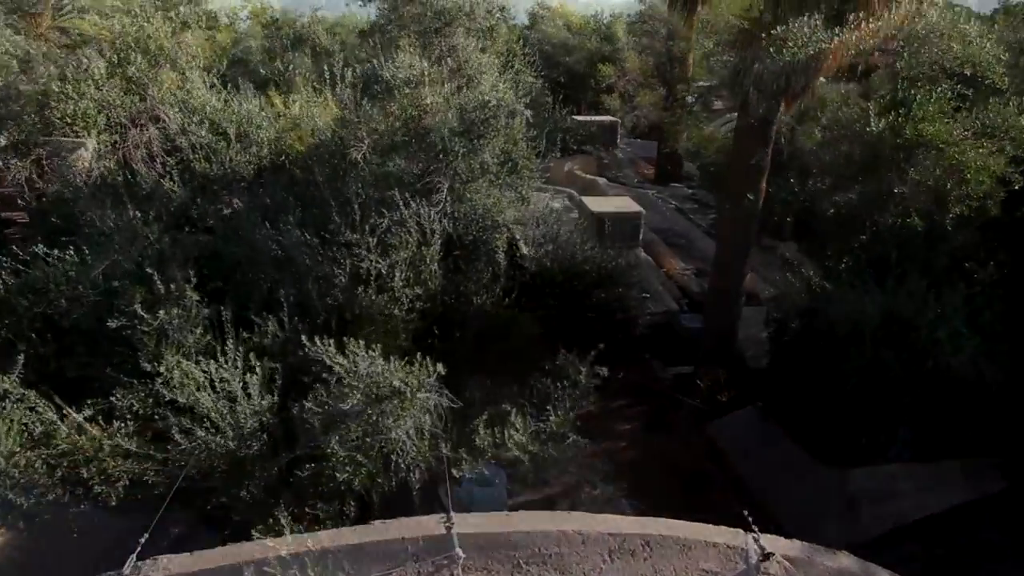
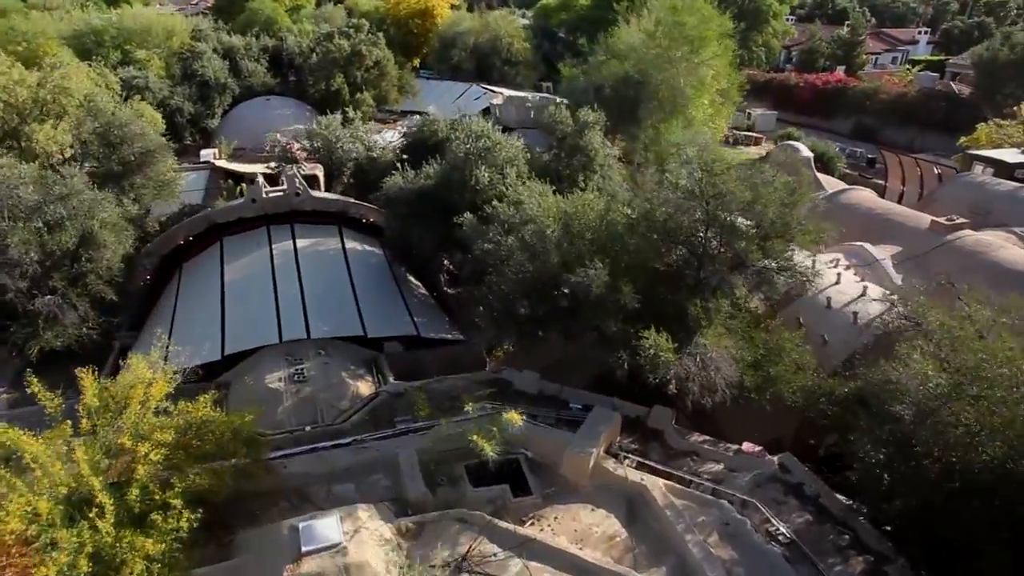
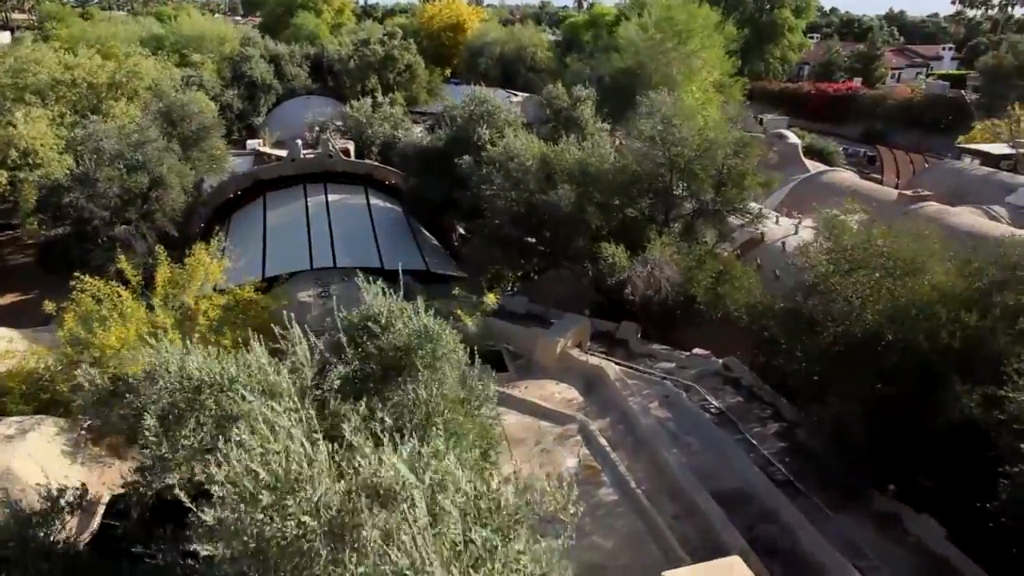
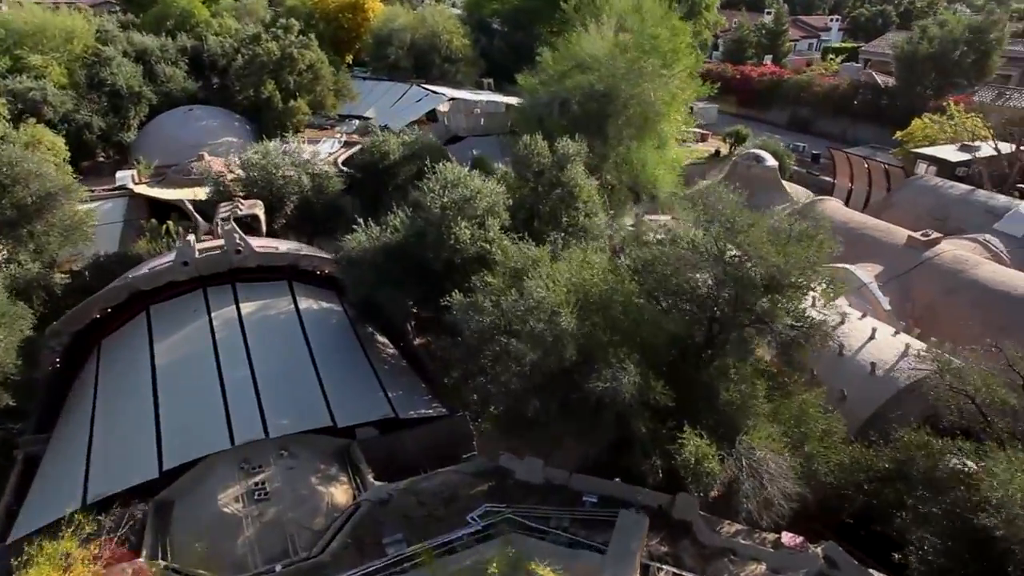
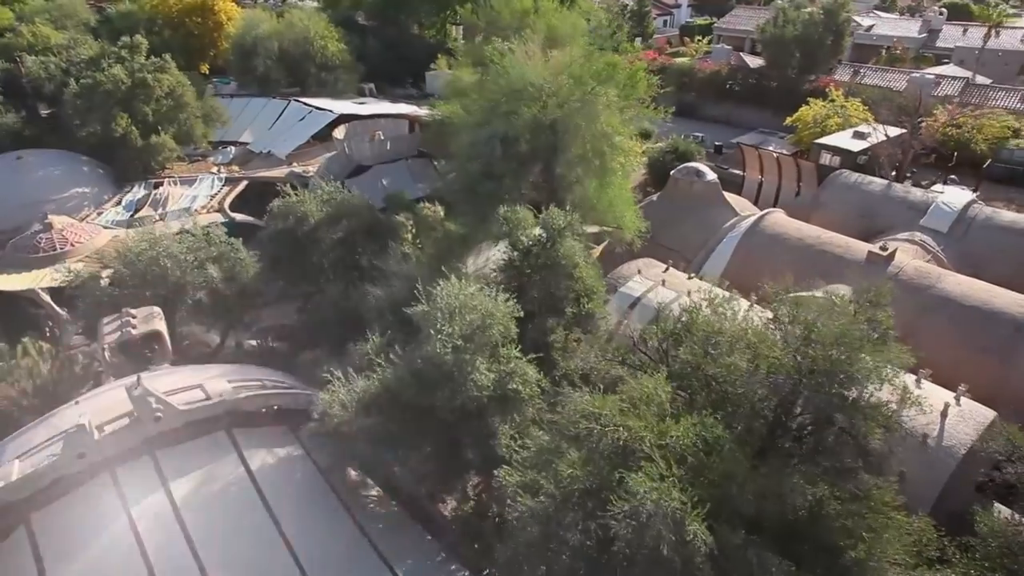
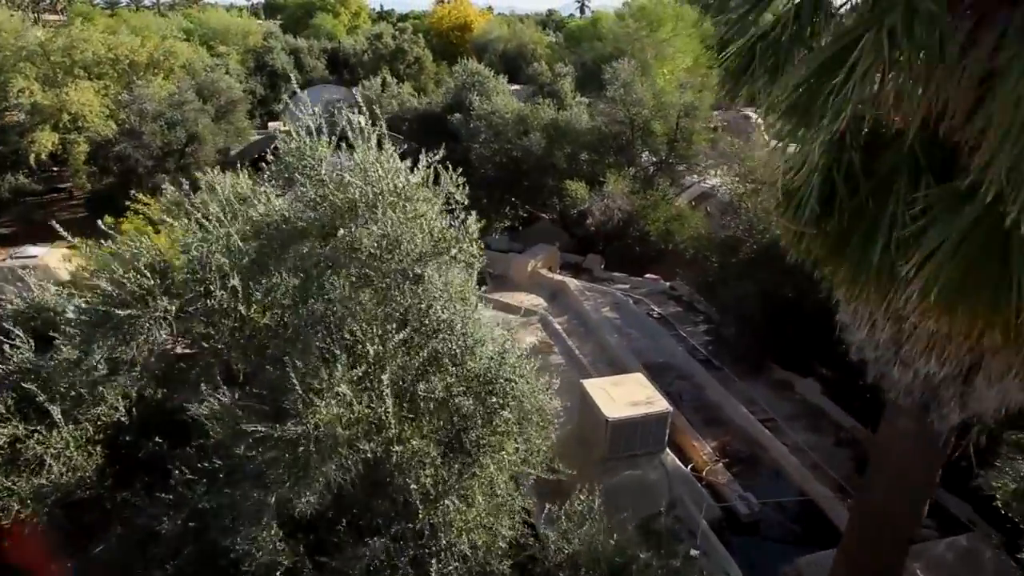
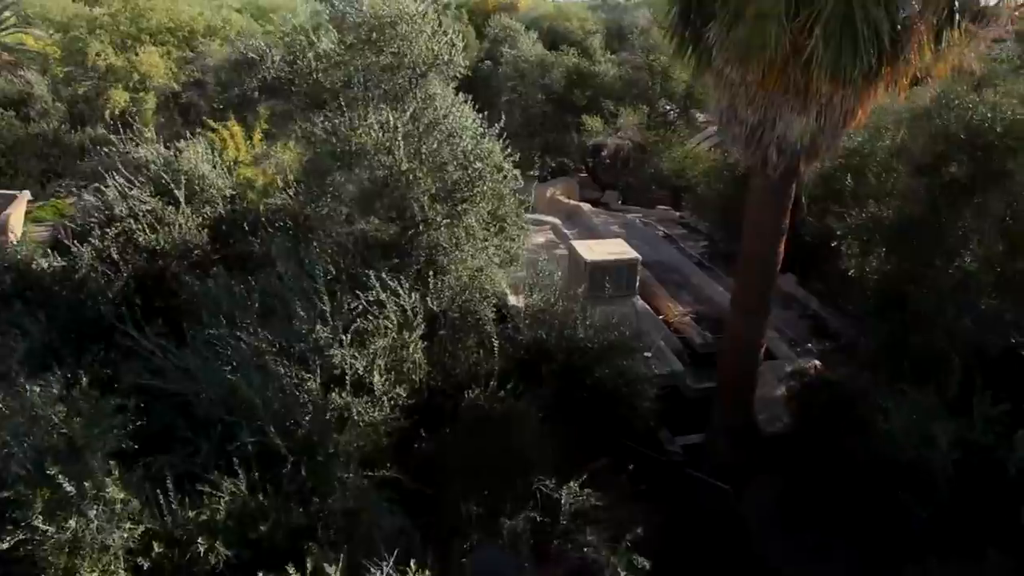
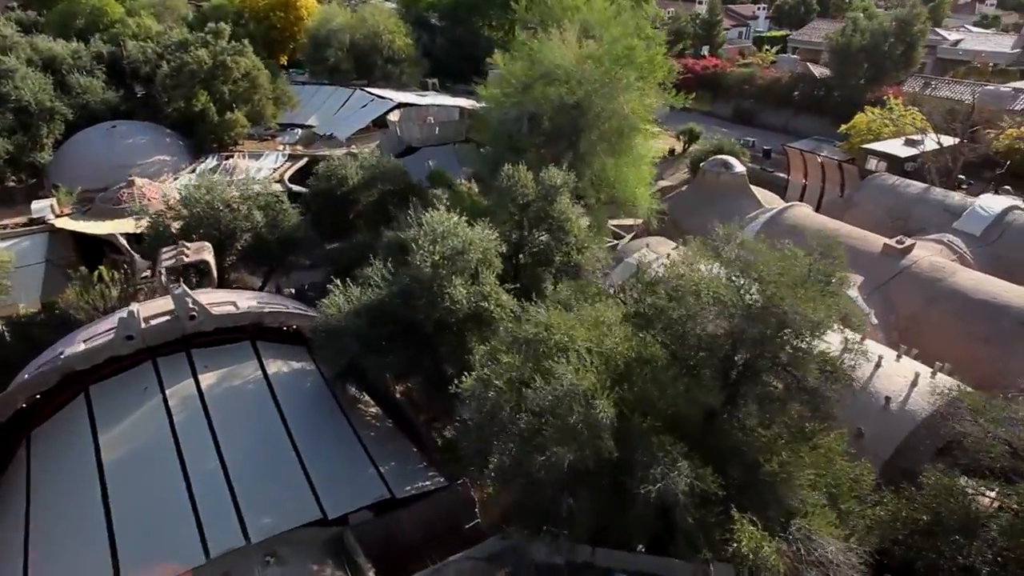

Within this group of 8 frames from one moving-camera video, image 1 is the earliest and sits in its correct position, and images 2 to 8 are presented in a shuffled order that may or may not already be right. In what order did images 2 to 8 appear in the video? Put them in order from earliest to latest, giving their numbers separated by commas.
7, 6, 3, 2, 4, 8, 5
